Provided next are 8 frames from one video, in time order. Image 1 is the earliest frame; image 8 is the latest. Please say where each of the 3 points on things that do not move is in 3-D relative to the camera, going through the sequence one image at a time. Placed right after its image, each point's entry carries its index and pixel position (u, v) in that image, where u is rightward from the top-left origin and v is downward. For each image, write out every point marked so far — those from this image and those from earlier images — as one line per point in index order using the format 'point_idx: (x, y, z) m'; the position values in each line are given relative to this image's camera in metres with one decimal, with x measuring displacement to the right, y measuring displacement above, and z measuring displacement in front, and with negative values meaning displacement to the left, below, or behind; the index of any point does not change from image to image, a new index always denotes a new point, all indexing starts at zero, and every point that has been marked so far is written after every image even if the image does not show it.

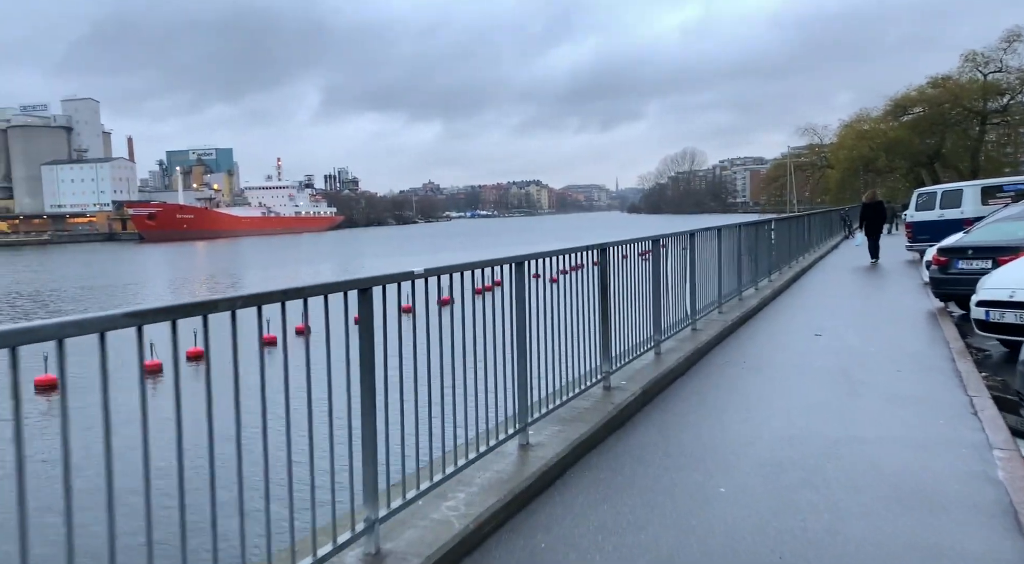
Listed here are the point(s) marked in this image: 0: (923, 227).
0: (+9.0, +1.2, +17.1) m
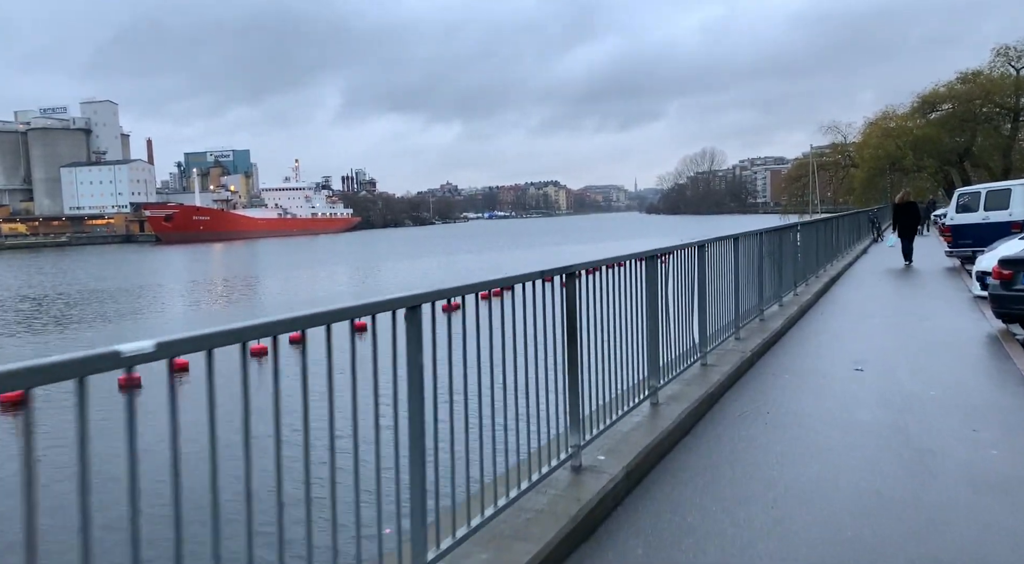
0: (+9.0, +1.0, +15.5) m
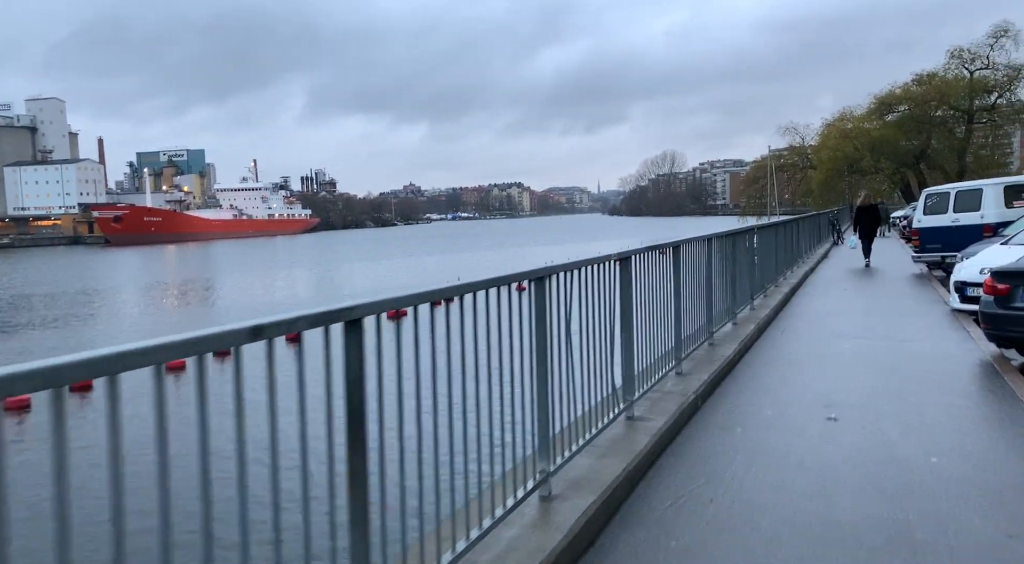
0: (+7.7, +0.9, +14.4) m
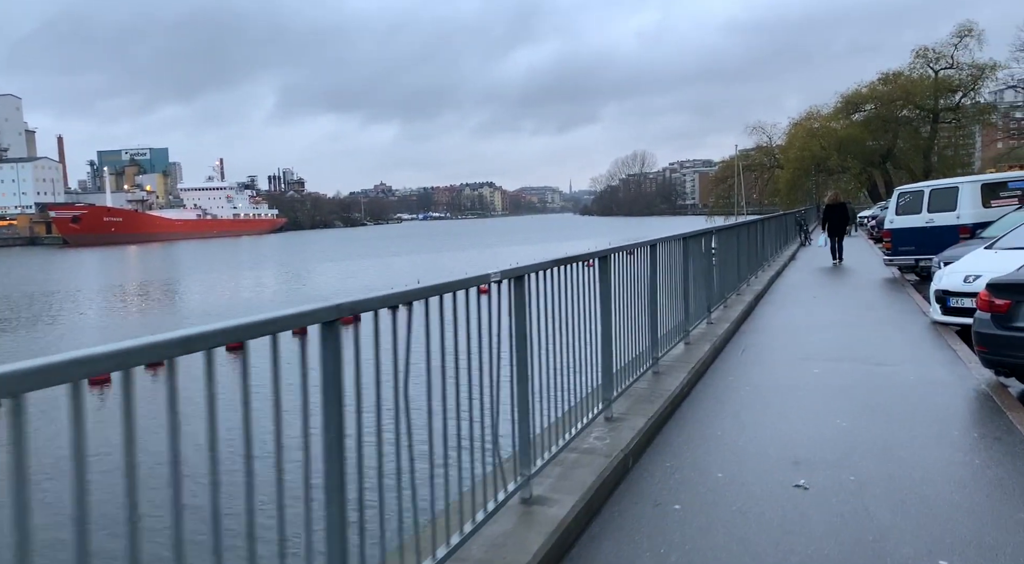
0: (+6.8, +0.8, +13.5) m
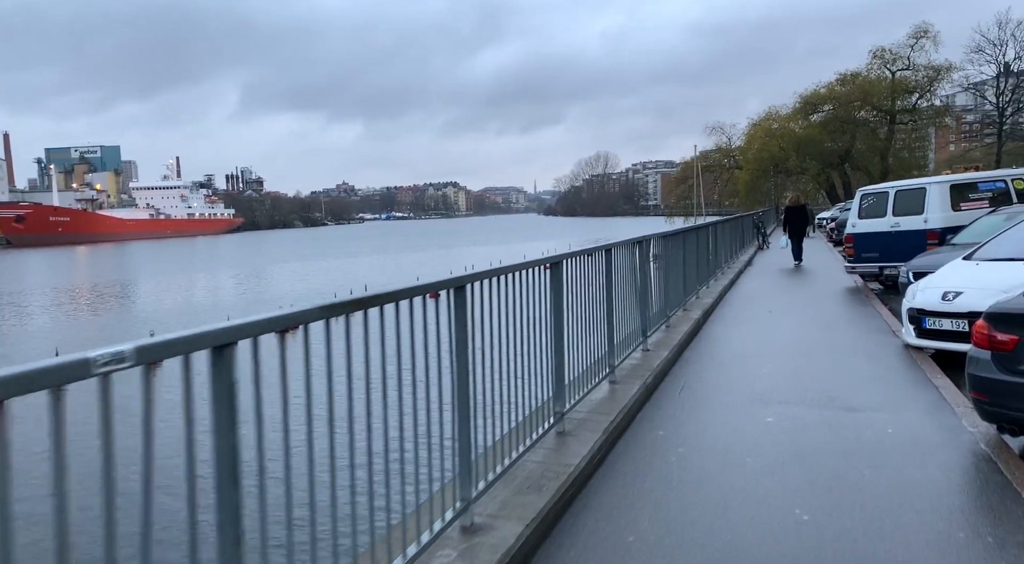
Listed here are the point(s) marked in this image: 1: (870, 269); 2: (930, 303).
0: (+5.6, +0.7, +12.4) m
1: (+5.7, +0.2, +12.4) m
2: (+3.7, -0.2, +6.8) m
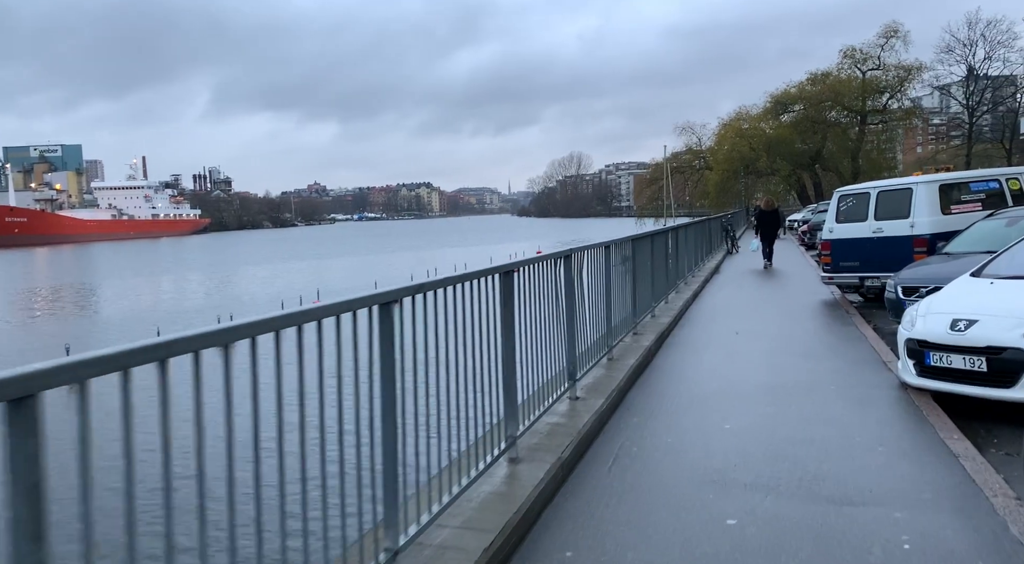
0: (+4.7, +0.5, +11.0) m
1: (+4.8, 0.0, +11.1) m
2: (+2.9, -0.4, +5.4) m
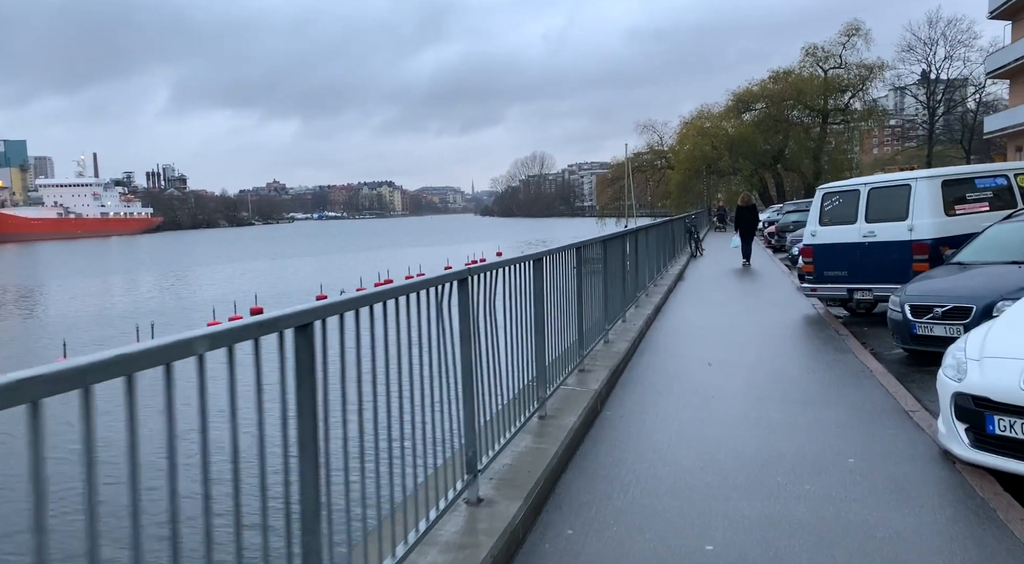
0: (+3.9, +0.3, +9.5) m
1: (+3.9, -0.1, +9.5) m
2: (+2.4, -0.5, +3.8) m
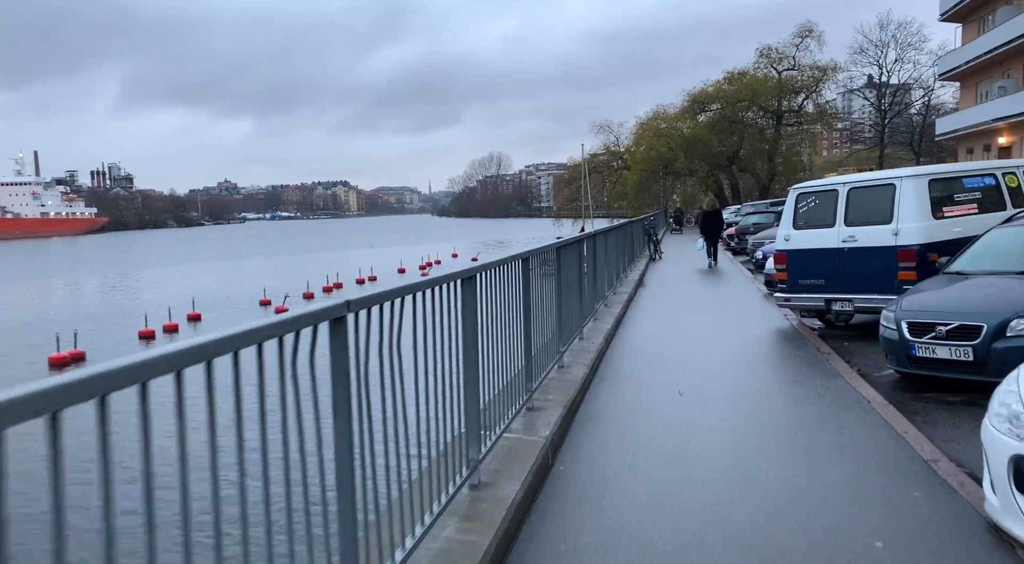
0: (+3.3, +0.2, +8.6) m
1: (+3.3, -0.2, +8.6) m
2: (+2.1, -0.6, +2.8) m
